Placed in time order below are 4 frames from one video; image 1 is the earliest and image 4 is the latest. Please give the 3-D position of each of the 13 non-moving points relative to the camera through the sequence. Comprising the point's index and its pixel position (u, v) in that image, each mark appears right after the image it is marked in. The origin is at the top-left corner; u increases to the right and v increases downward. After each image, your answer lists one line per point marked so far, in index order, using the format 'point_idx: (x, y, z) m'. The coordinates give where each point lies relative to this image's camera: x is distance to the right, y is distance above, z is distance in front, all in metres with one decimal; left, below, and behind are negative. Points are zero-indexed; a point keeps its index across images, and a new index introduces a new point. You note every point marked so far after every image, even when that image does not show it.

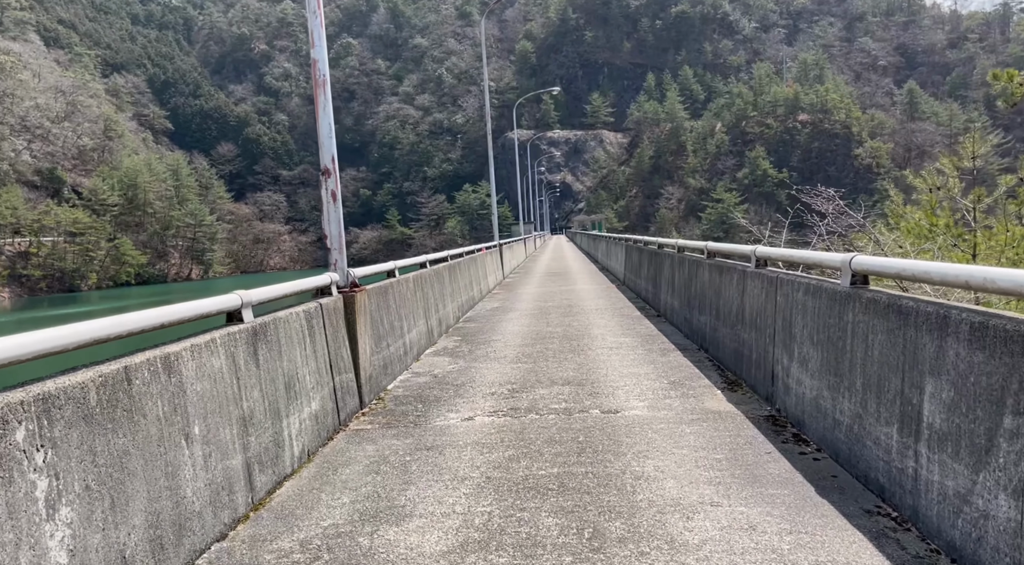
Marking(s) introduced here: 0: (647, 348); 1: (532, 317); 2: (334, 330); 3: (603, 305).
0: (+1.5, -0.8, +8.6) m
1: (+0.3, -0.6, +12.4) m
2: (-1.4, -0.4, +6.0) m
3: (+1.6, -0.4, +13.5) m
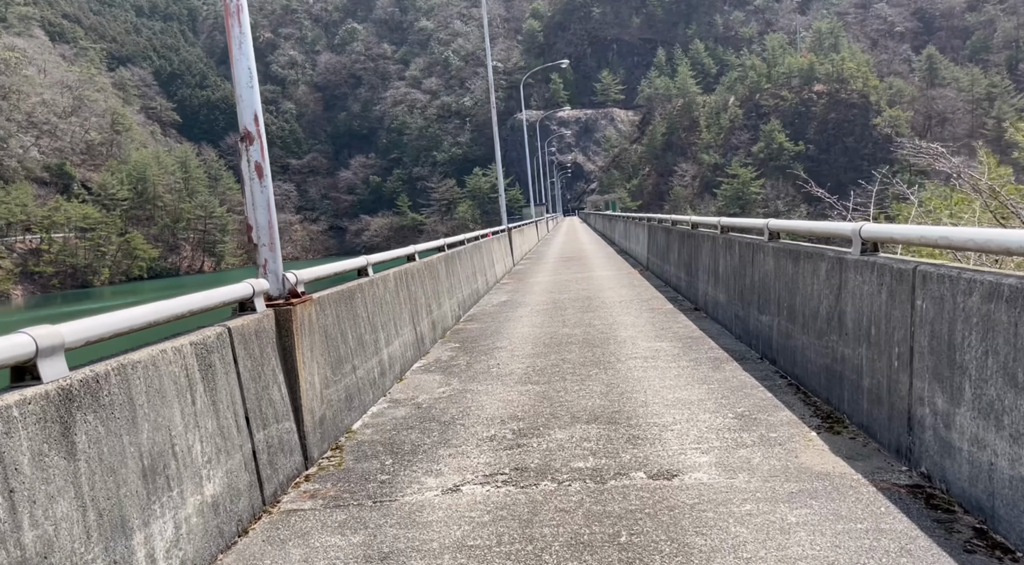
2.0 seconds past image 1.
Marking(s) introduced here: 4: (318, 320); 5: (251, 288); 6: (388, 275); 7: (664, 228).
0: (+1.6, -0.7, +6.7) m
1: (+0.5, -0.4, +10.6) m
2: (-1.4, -0.4, +4.1) m
3: (+1.8, -0.2, +11.6) m
4: (-1.3, -0.3, +5.1) m
5: (-1.5, 0.0, +4.3) m
6: (-1.2, +0.1, +7.2) m
7: (+2.7, +1.0, +13.5) m
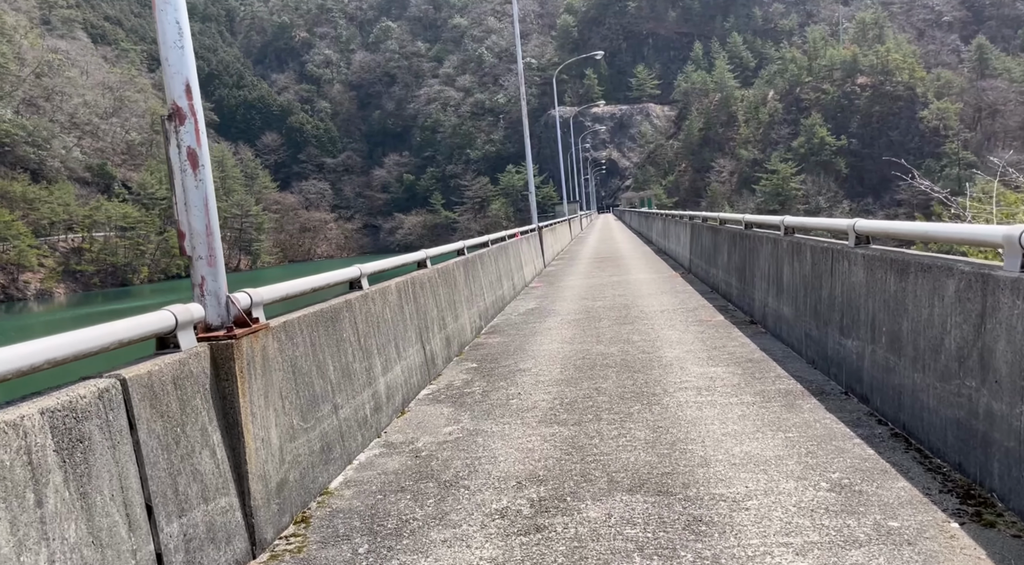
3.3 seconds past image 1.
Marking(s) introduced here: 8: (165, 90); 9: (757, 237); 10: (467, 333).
0: (+1.8, -0.8, +5.5) m
1: (+0.8, -0.5, +9.4) m
2: (-1.3, -0.6, +3.0) m
3: (+2.2, -0.3, +10.3) m
4: (-1.2, -0.4, +3.9) m
5: (-1.4, -0.1, +3.1) m
6: (-1.0, 0.0, +6.1) m
7: (+3.2, +0.9, +12.2) m
8: (-1.6, +0.9, +3.4) m
9: (+2.8, +0.5, +8.7) m
10: (-0.5, -0.6, +8.7) m
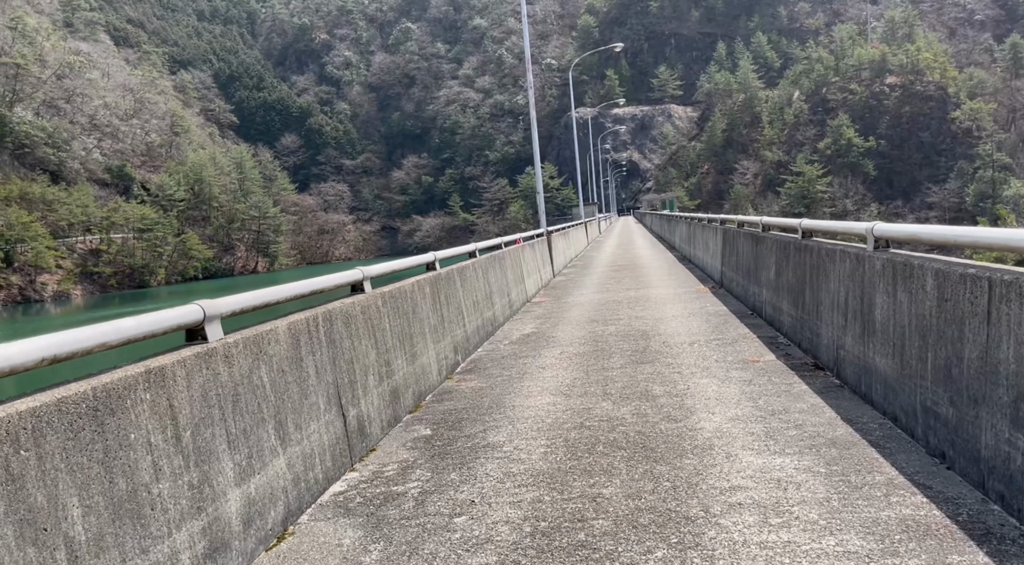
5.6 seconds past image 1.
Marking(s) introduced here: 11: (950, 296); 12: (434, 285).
0: (+1.5, -1.0, +3.2) m
1: (+0.6, -0.8, +7.1) m
2: (-1.7, -0.8, +0.8) m
3: (+2.0, -0.6, +8.0) m
4: (-1.5, -0.6, +1.8) m
5: (-1.7, -0.4, +1.0) m
6: (-1.2, -0.3, +3.9) m
7: (+3.1, +0.6, +9.9) m
8: (-1.9, +0.7, +1.2) m
9: (+2.6, +0.3, +6.4) m
10: (-0.7, -0.8, +6.5) m
11: (+2.2, -0.1, +3.8) m
12: (-0.7, 0.0, +7.0) m
